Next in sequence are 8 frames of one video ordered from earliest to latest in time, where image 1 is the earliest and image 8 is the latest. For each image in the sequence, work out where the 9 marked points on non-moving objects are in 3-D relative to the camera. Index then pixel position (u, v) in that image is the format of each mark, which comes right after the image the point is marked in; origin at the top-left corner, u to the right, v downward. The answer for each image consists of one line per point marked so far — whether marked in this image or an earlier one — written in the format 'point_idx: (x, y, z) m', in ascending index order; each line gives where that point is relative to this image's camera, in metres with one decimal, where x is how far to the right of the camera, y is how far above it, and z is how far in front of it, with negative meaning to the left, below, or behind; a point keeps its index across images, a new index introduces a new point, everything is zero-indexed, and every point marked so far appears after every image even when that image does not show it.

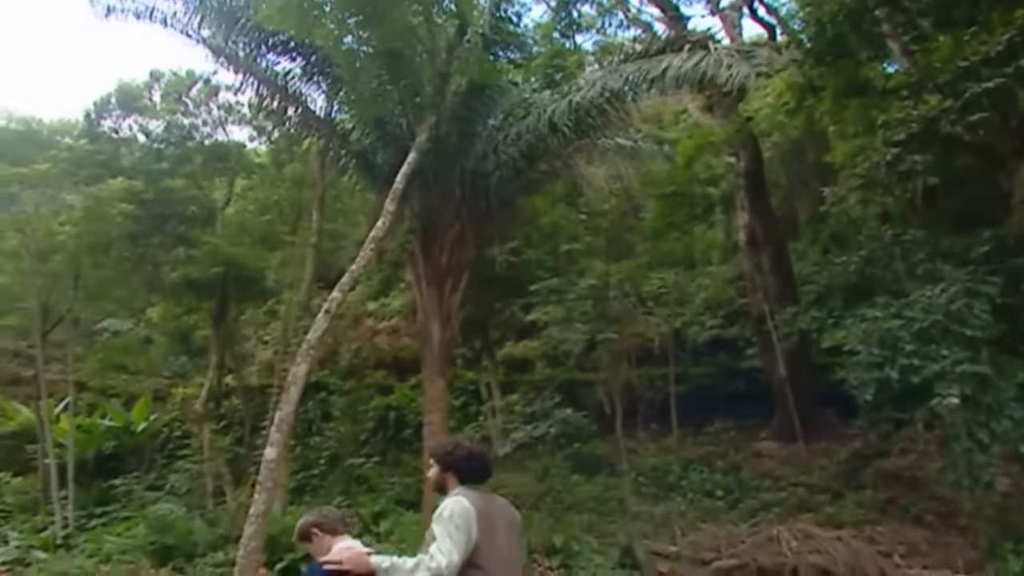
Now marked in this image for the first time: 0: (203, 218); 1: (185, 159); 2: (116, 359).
0: (-6.7, +1.5, +15.4) m
1: (-7.3, +2.8, +15.8) m
2: (-9.0, -1.6, +16.3) m
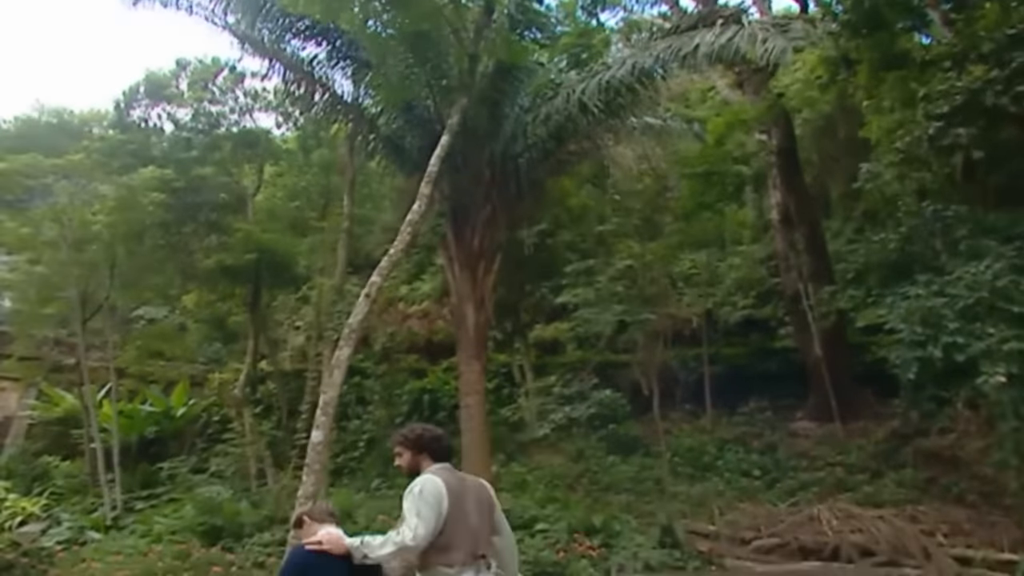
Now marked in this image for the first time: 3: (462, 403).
0: (-6.1, +1.8, +15.6) m
1: (-6.6, +3.1, +16.0) m
2: (-8.3, -1.3, +16.6) m
3: (-0.8, -1.8, +11.5) m
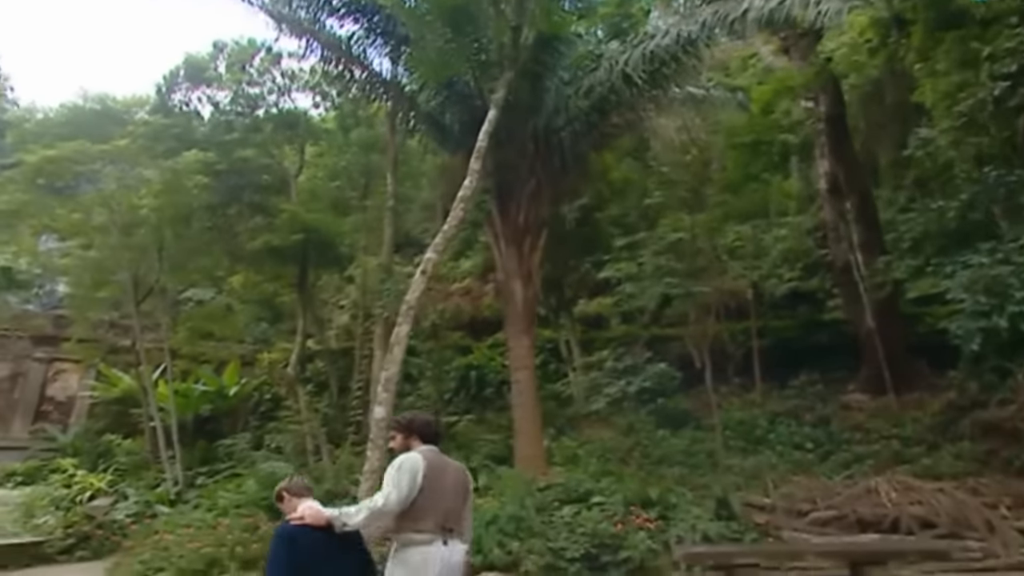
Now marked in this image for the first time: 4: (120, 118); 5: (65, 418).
0: (-5.2, +2.3, +15.7) m
1: (-5.7, +3.6, +16.1) m
2: (-7.3, -0.9, +17.0) m
3: (0.0, -1.4, +11.5) m
4: (-9.1, +3.9, +16.2) m
5: (-11.0, -3.2, +17.7) m
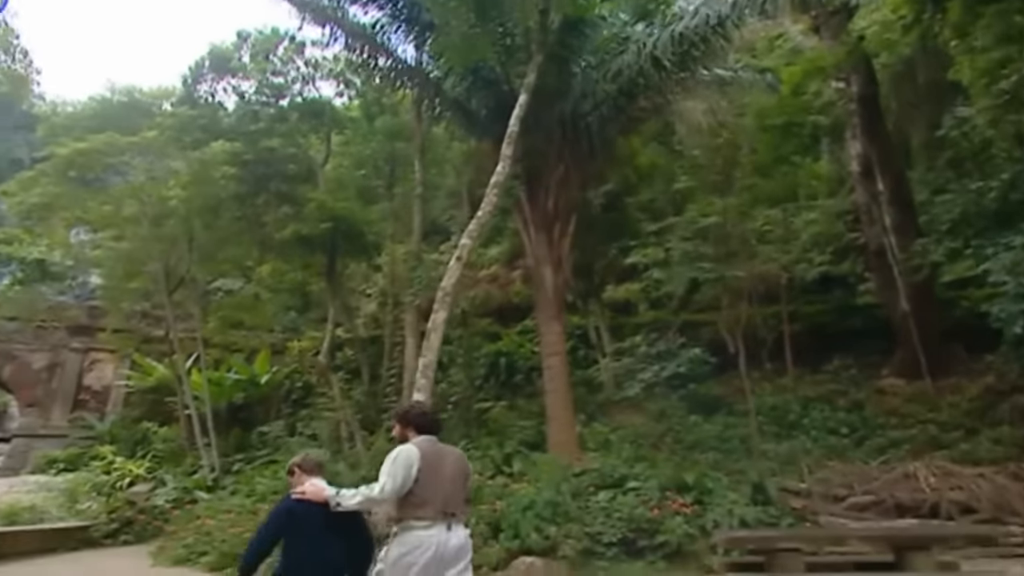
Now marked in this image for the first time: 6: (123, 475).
0: (-4.6, +2.5, +15.8) m
1: (-5.1, +3.8, +16.2) m
2: (-6.6, -0.7, +17.2) m
3: (+0.5, -1.2, +11.5) m
4: (-8.5, +4.1, +16.4) m
5: (-10.3, -3.0, +18.1) m
6: (-7.2, -3.5, +13.3) m
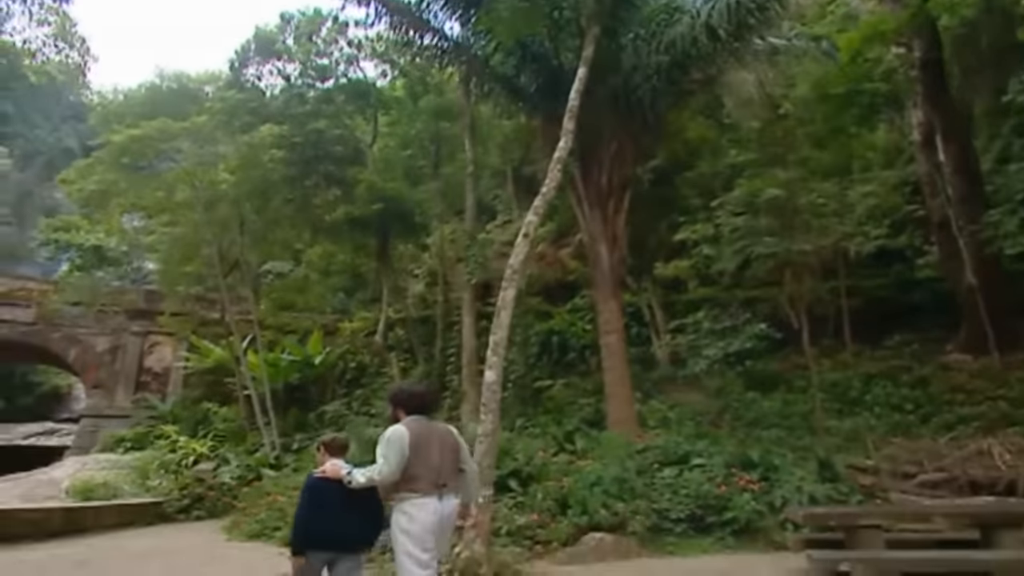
0: (-3.5, +2.9, +15.9) m
1: (-4.1, +4.2, +16.3) m
2: (-5.4, -0.2, +17.5) m
3: (+1.4, -0.9, +11.4) m
4: (-7.5, +4.5, +16.7) m
5: (-9.0, -2.6, +18.6) m
6: (-6.2, -3.1, +13.7) m
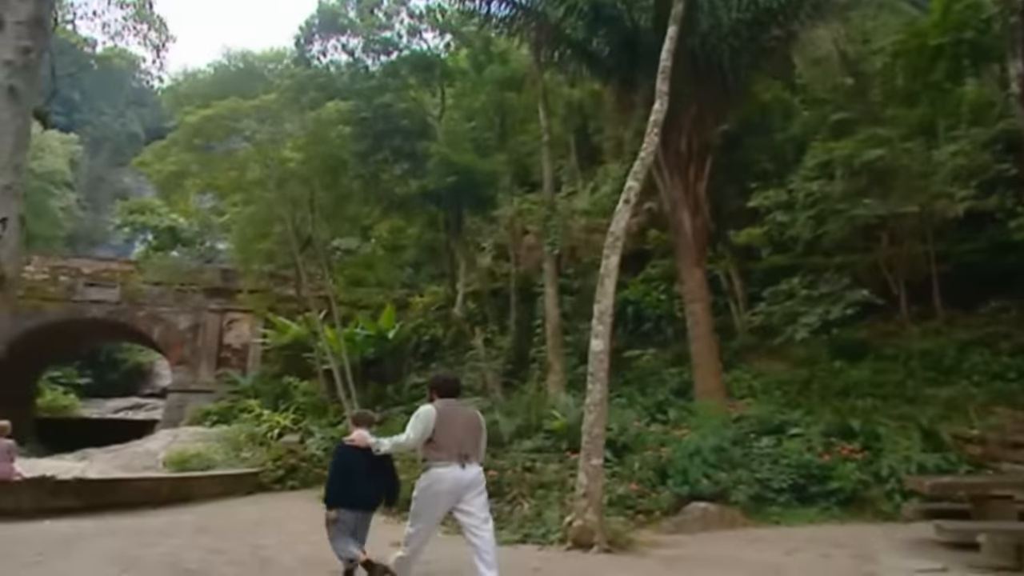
0: (-2.0, +3.5, +15.9) m
1: (-2.6, +4.8, +16.3) m
2: (-3.7, +0.3, +17.7) m
3: (+2.7, -0.4, +11.2) m
4: (-5.9, +5.0, +16.9) m
5: (-7.2, -2.0, +19.1) m
6: (-4.7, -2.7, +14.1) m
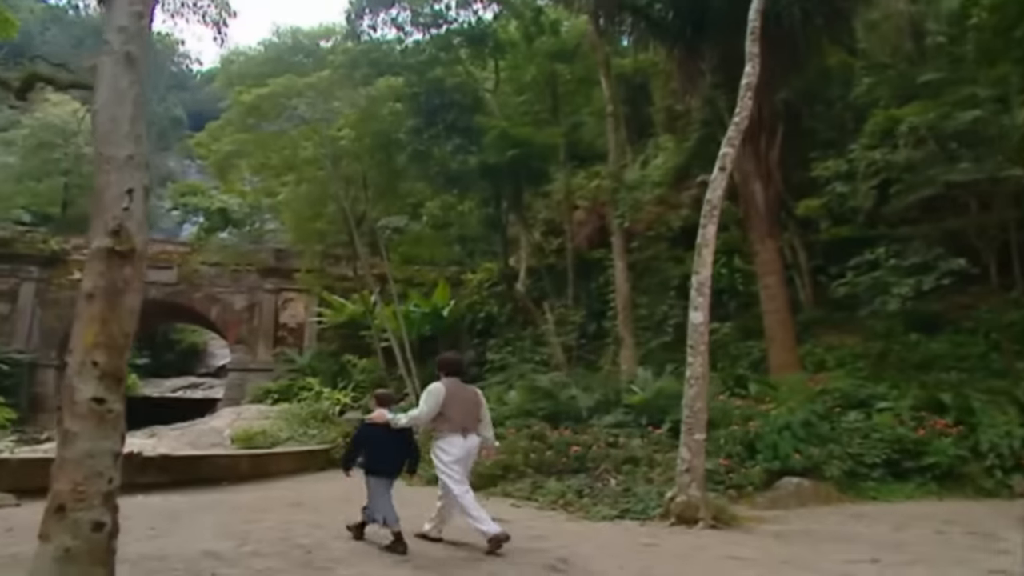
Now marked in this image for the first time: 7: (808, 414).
0: (-0.8, +4.0, +15.7) m
1: (-1.4, +5.3, +16.1) m
2: (-2.4, +0.9, +17.7) m
3: (+3.7, +0.1, +11.0) m
4: (-4.7, +5.5, +16.8) m
5: (-5.8, -1.4, +19.3) m
6: (-3.5, -2.3, +14.2) m
7: (+3.3, -1.4, +8.0) m
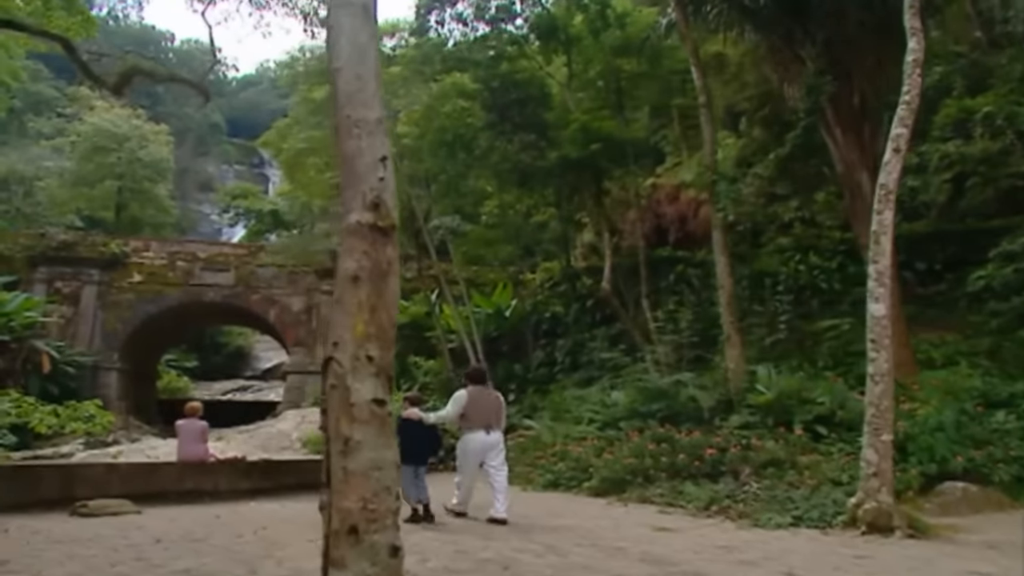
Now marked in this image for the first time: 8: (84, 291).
0: (+0.7, +4.0, +15.3) m
1: (+0.1, +5.3, +15.7) m
2: (-0.9, +0.9, +17.4) m
3: (+5.1, +0.1, +10.5) m
4: (-3.2, +5.5, +16.6) m
5: (-4.1, -1.5, +19.1) m
6: (-2.0, -2.3, +13.8) m
7: (+4.6, -1.3, +7.5) m
8: (-10.4, -0.1, +17.4) m
